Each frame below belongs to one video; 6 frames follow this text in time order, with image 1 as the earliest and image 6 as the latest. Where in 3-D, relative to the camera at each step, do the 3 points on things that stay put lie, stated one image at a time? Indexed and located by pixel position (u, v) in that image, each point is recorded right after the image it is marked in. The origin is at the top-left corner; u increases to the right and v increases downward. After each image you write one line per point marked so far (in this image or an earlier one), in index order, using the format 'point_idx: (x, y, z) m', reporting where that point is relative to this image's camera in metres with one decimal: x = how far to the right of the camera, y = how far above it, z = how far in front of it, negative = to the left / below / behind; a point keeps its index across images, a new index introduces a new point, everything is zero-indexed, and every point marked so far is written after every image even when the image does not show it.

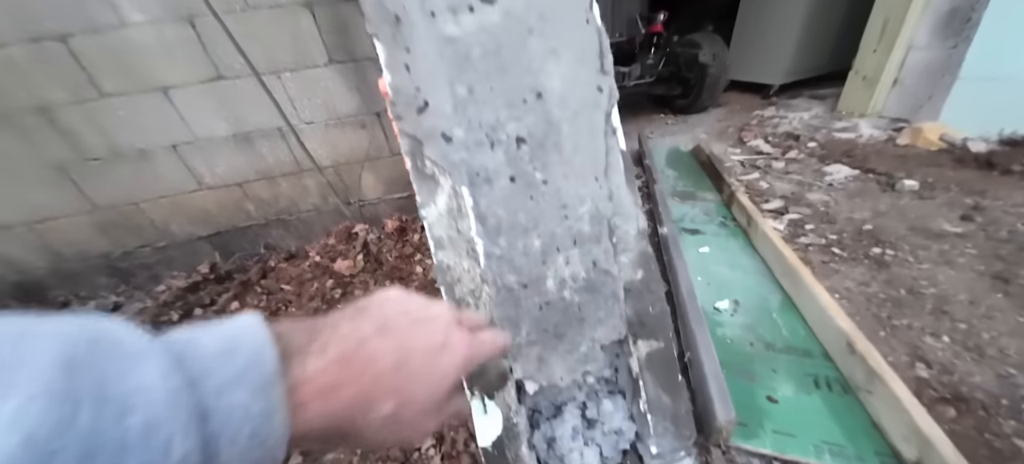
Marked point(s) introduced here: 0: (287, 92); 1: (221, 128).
0: (-0.9, +0.6, +1.4) m
1: (-1.2, +0.4, +1.5) m
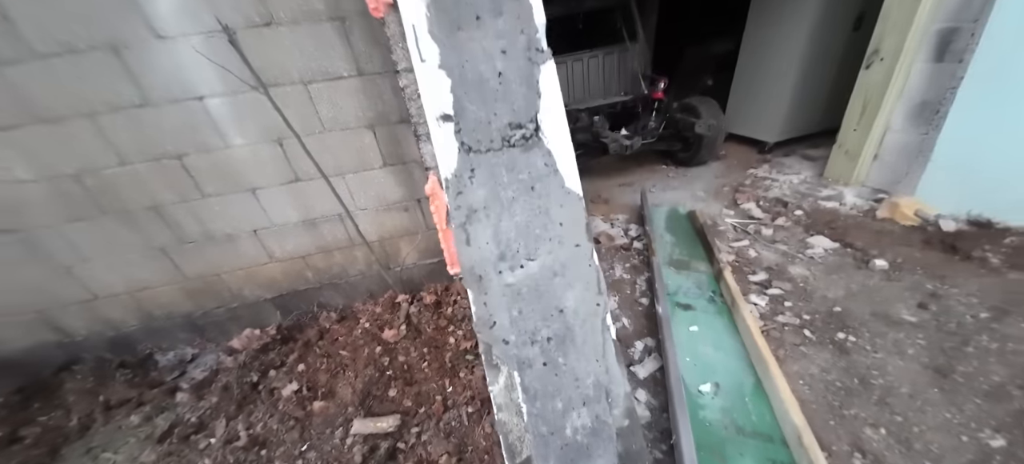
0: (-0.8, +0.2, +1.7) m
1: (-1.1, +0.1, +1.8) m
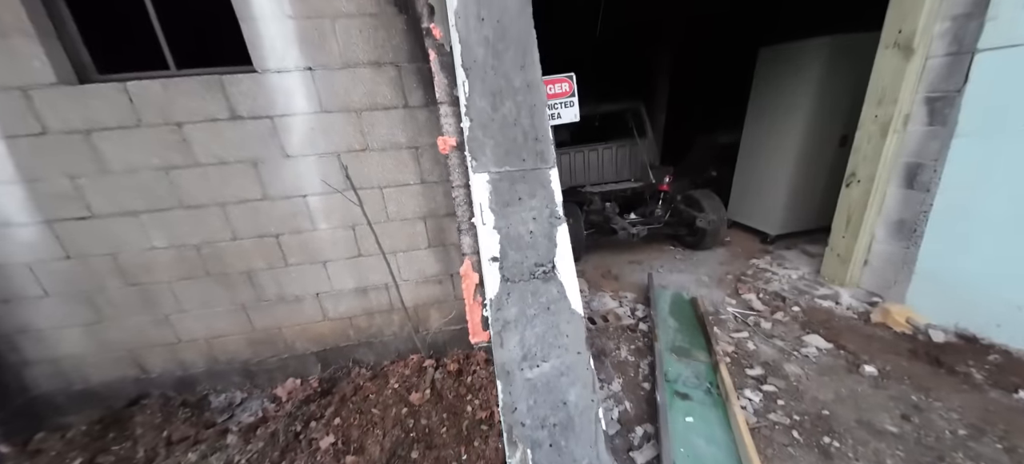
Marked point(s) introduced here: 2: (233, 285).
0: (-0.7, -0.2, +2.1) m
1: (-1.0, -0.3, +2.1) m
2: (-1.5, -0.3, +2.0) m
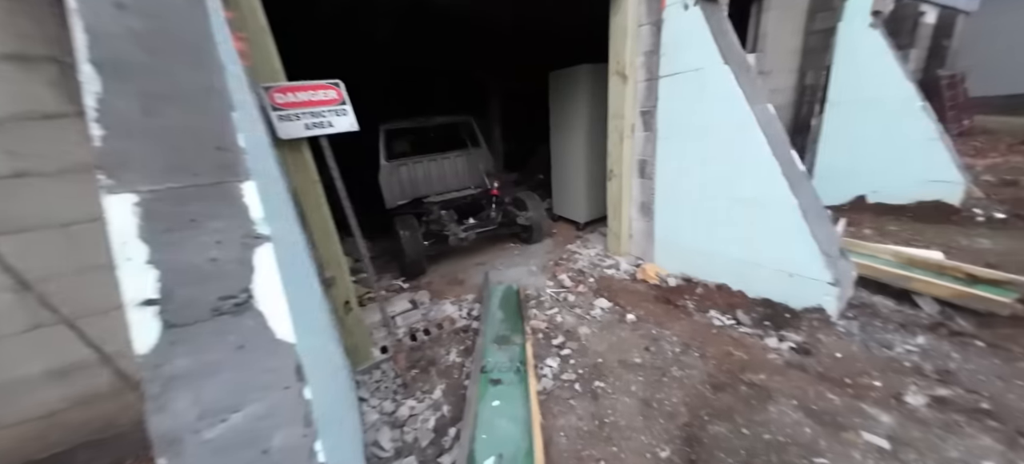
0: (-1.8, -0.4, +1.6) m
1: (-2.0, -0.6, +1.5) m
2: (-2.5, -0.6, +1.2) m
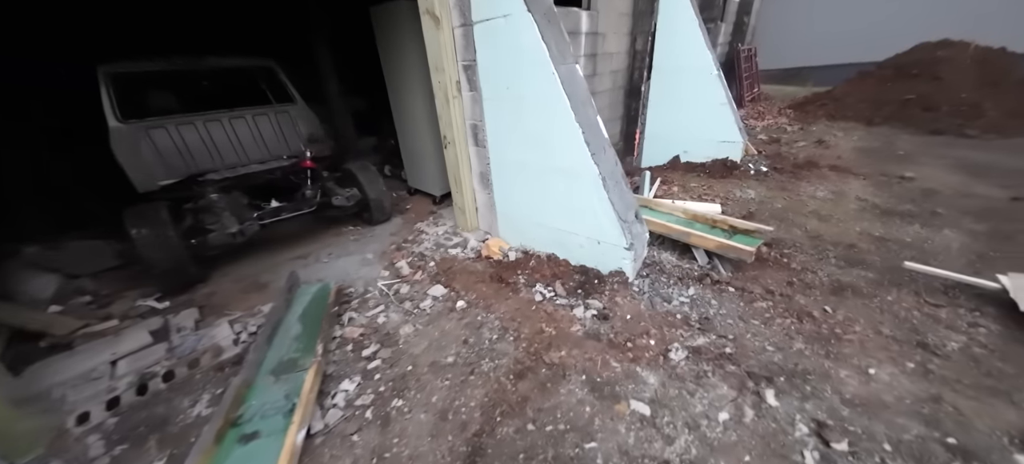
0: (-2.7, -0.7, +0.7) m
1: (-2.9, -0.9, +0.5) m
2: (-3.2, -1.0, +0.1) m
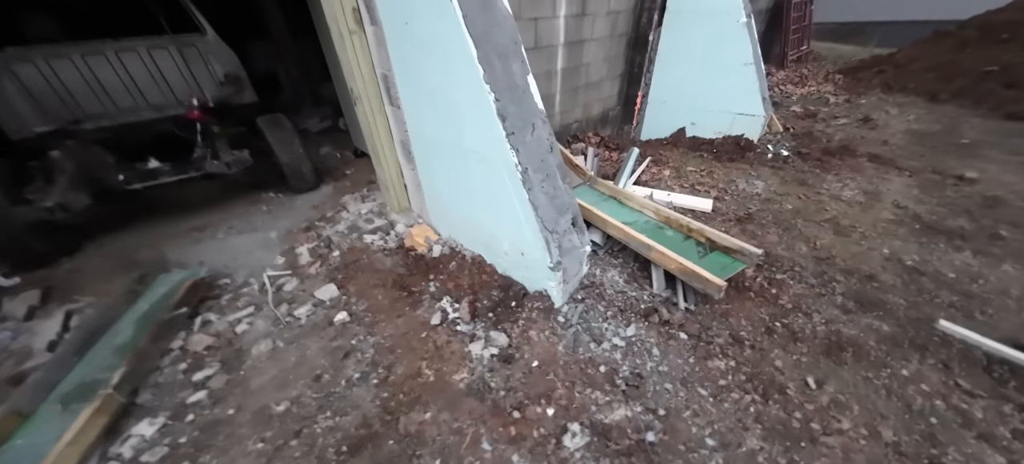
0: (-3.4, -0.7, +0.2) m
1: (-3.7, -0.9, +0.1) m
2: (-4.0, -1.1, -0.3) m
